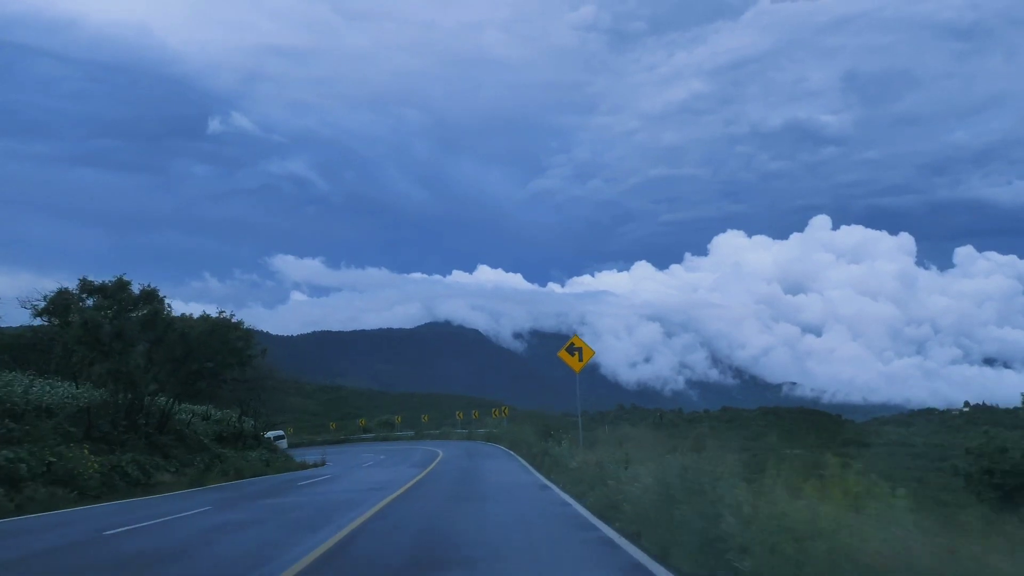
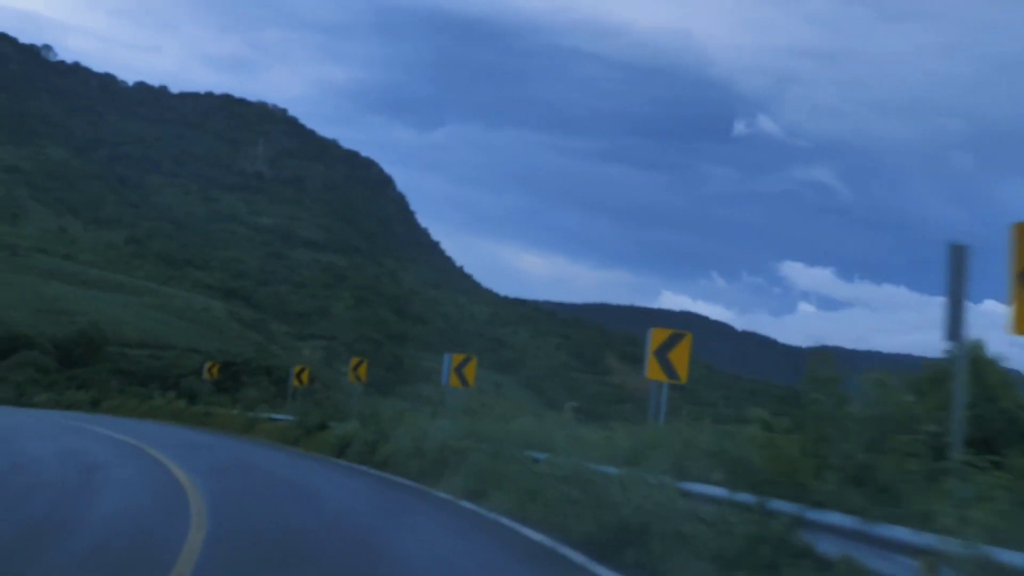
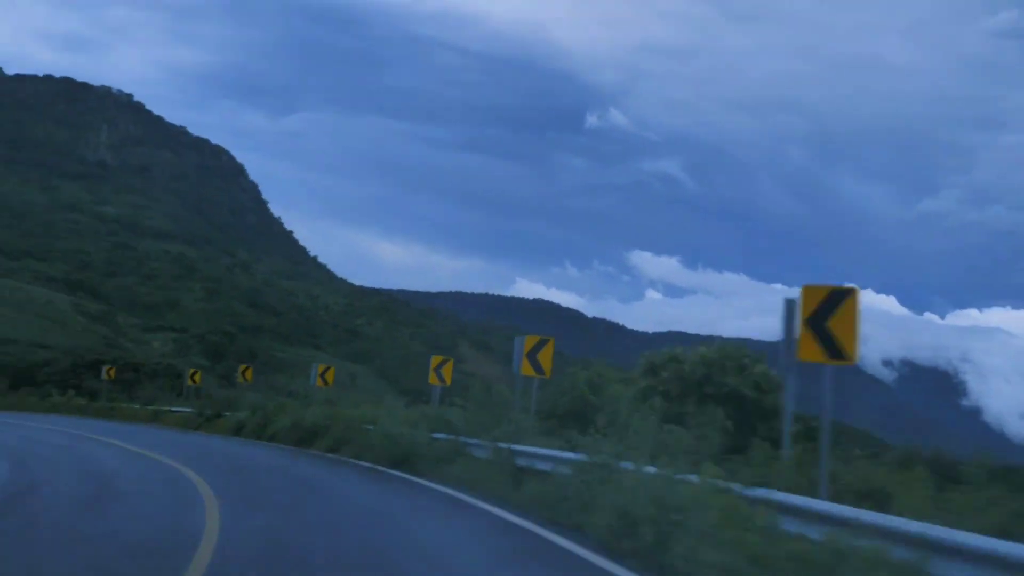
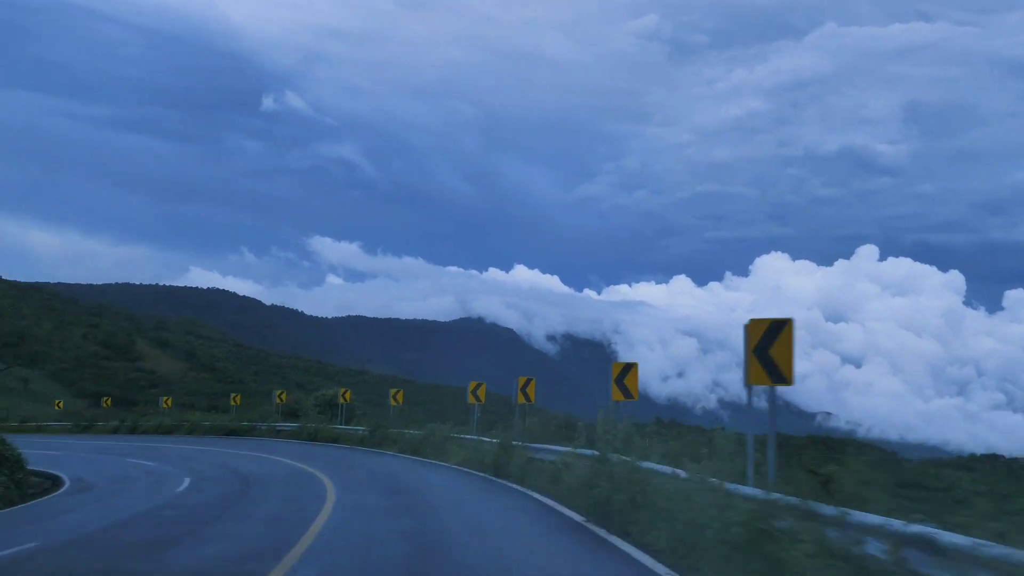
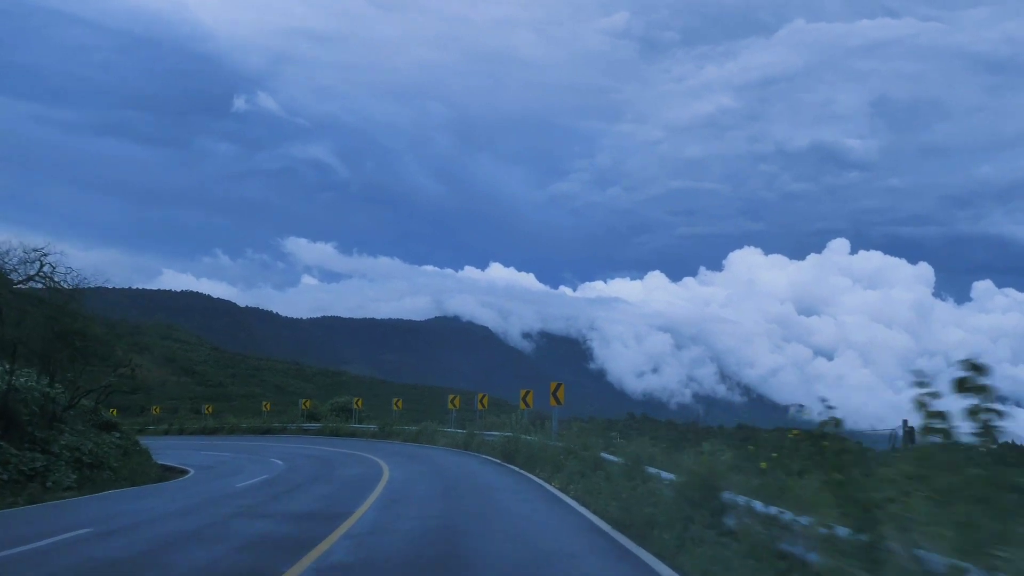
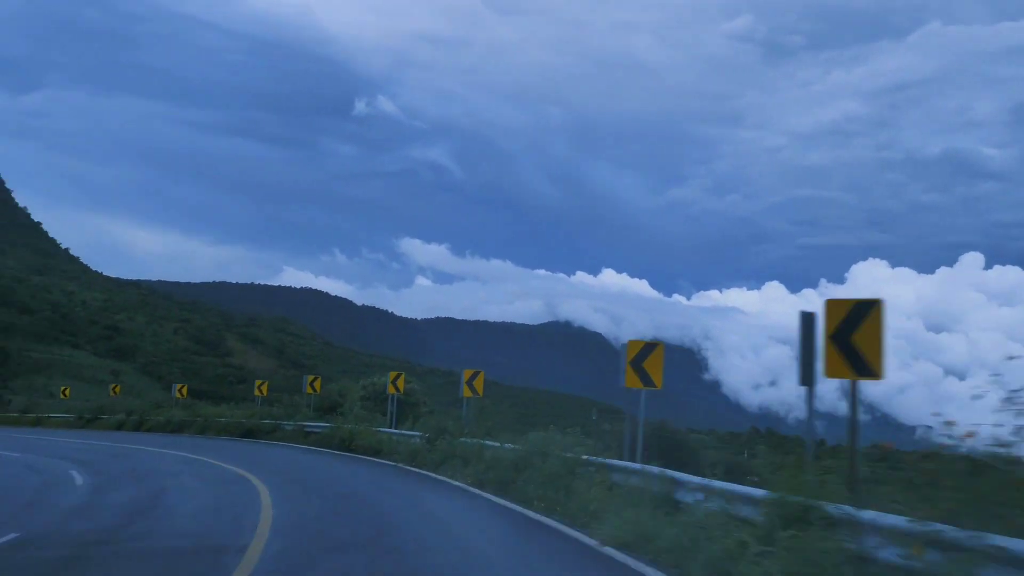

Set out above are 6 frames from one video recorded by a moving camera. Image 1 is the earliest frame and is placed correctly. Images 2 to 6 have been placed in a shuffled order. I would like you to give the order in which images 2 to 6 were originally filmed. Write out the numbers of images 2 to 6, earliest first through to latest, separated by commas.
5, 4, 6, 3, 2
